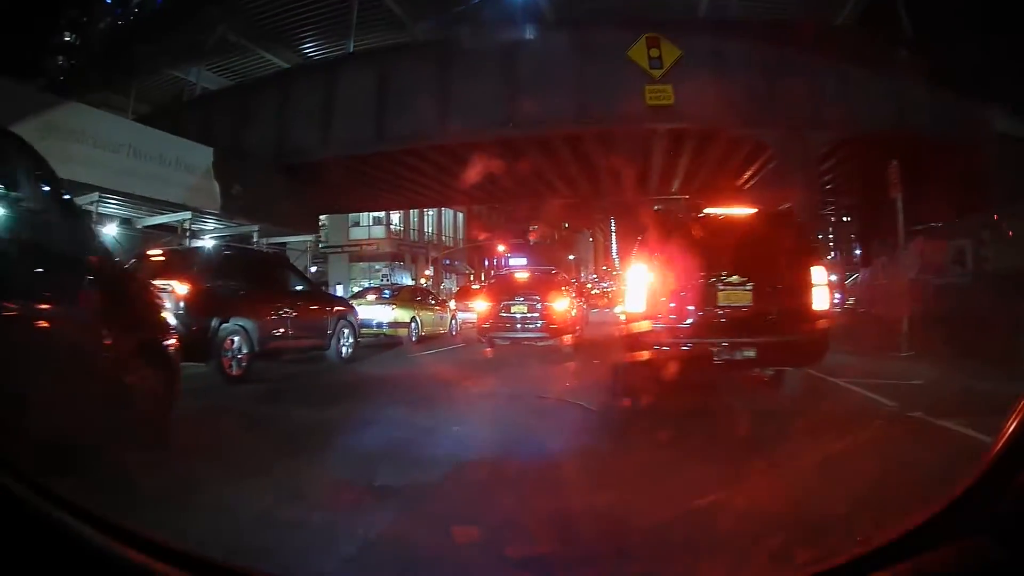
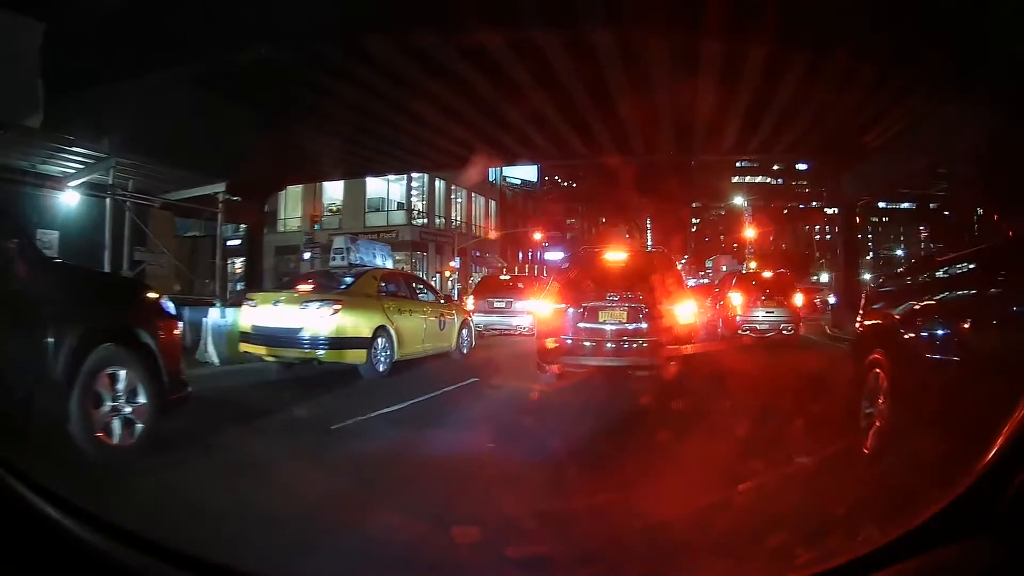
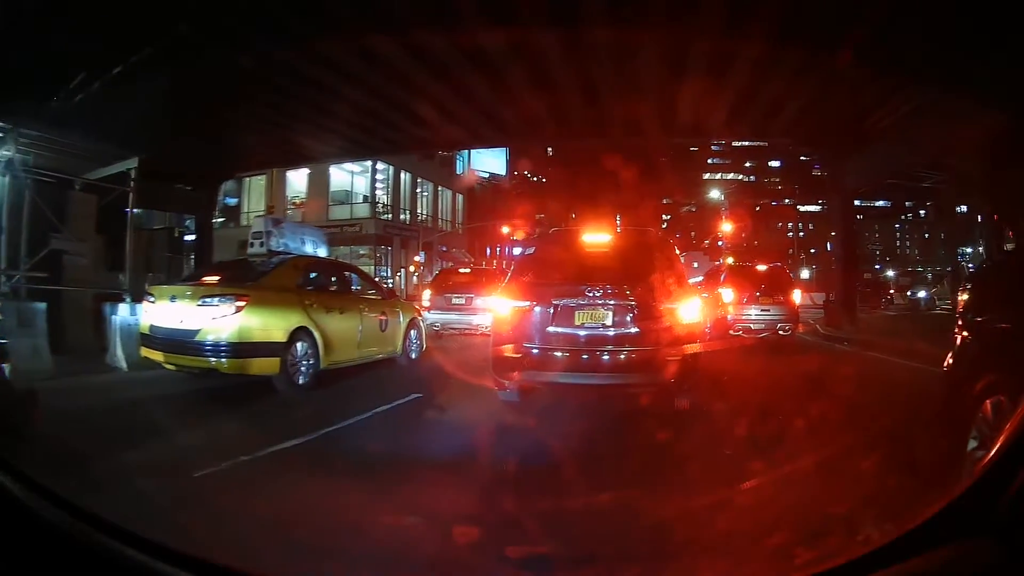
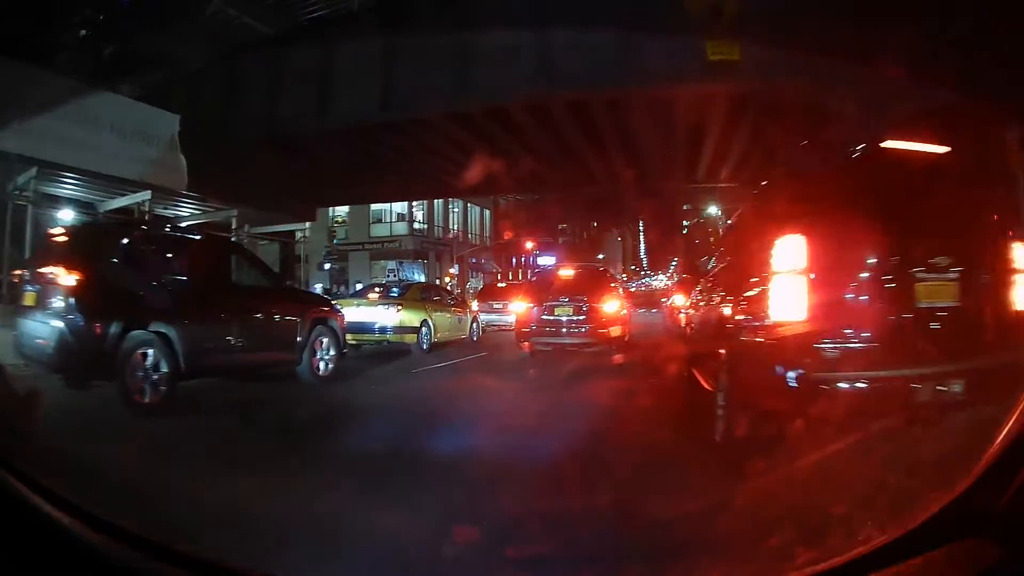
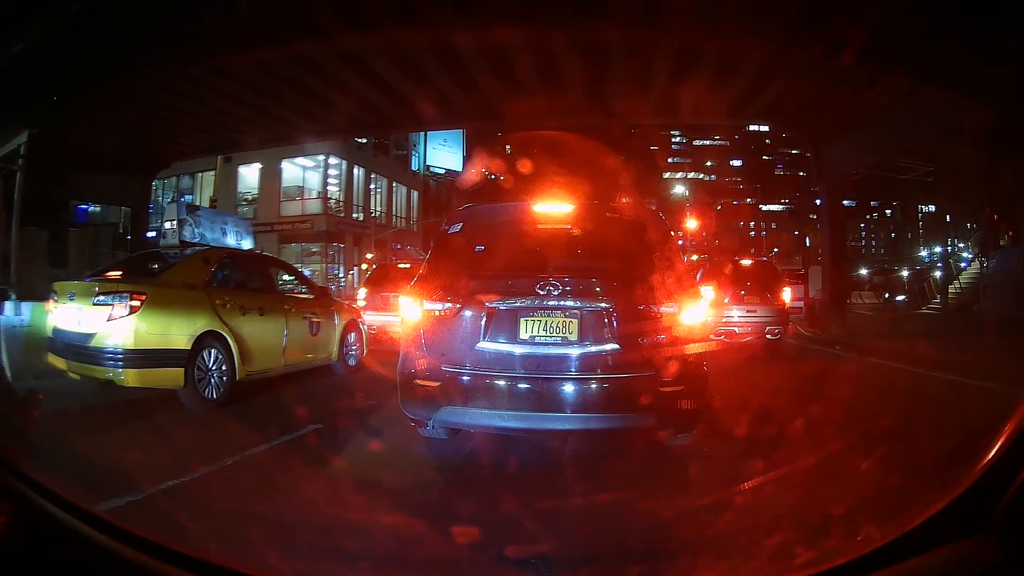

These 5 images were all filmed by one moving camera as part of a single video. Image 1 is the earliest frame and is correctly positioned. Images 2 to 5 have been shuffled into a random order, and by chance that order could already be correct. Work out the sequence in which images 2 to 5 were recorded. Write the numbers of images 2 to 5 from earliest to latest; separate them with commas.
4, 2, 3, 5
